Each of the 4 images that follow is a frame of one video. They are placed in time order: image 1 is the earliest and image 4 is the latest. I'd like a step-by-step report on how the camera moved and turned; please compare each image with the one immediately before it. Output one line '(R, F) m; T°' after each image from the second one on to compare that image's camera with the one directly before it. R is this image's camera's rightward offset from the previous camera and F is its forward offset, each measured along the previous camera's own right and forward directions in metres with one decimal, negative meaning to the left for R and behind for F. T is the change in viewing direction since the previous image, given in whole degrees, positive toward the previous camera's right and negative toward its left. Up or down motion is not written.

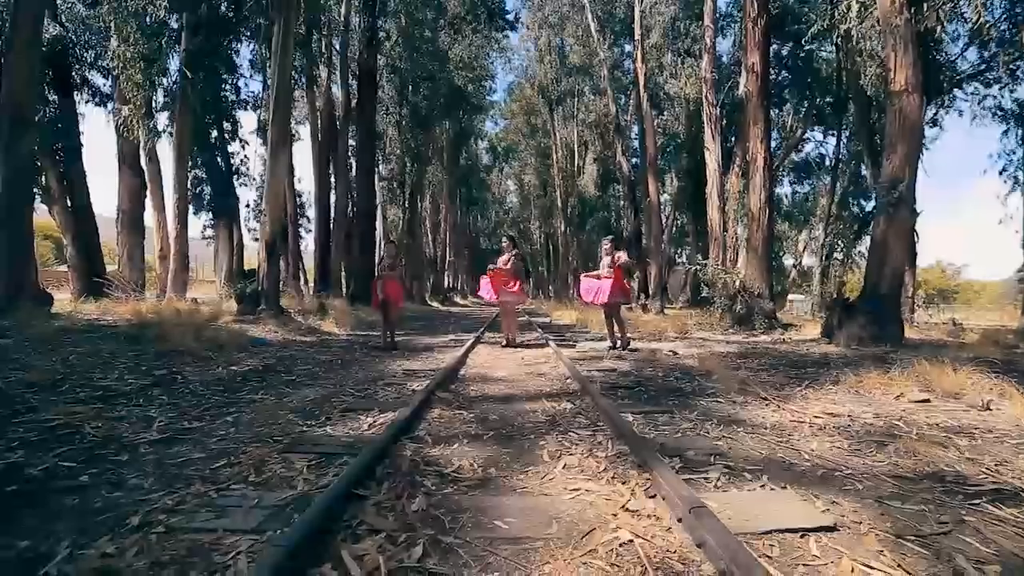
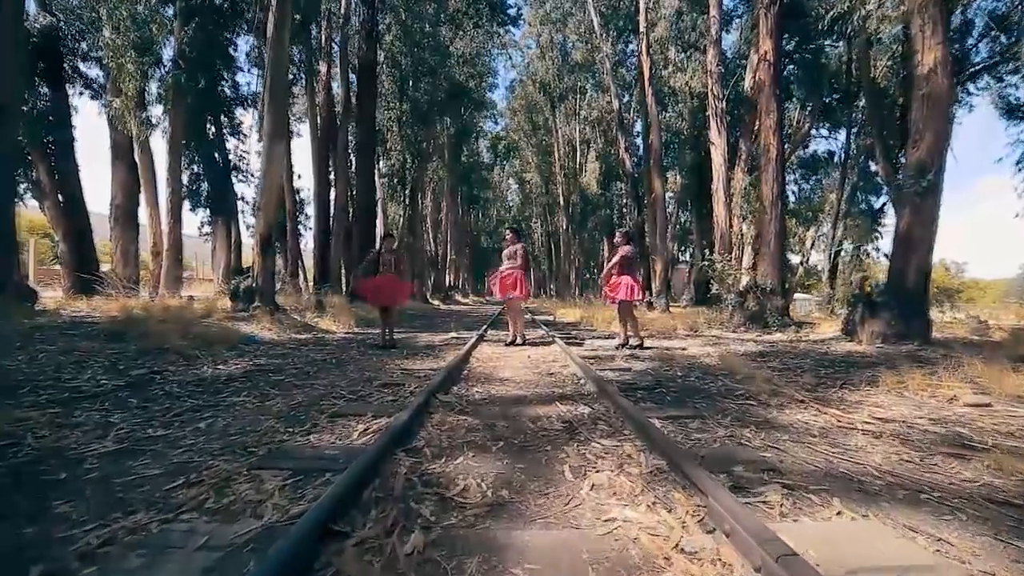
(-0.1, +0.7) m; 0°
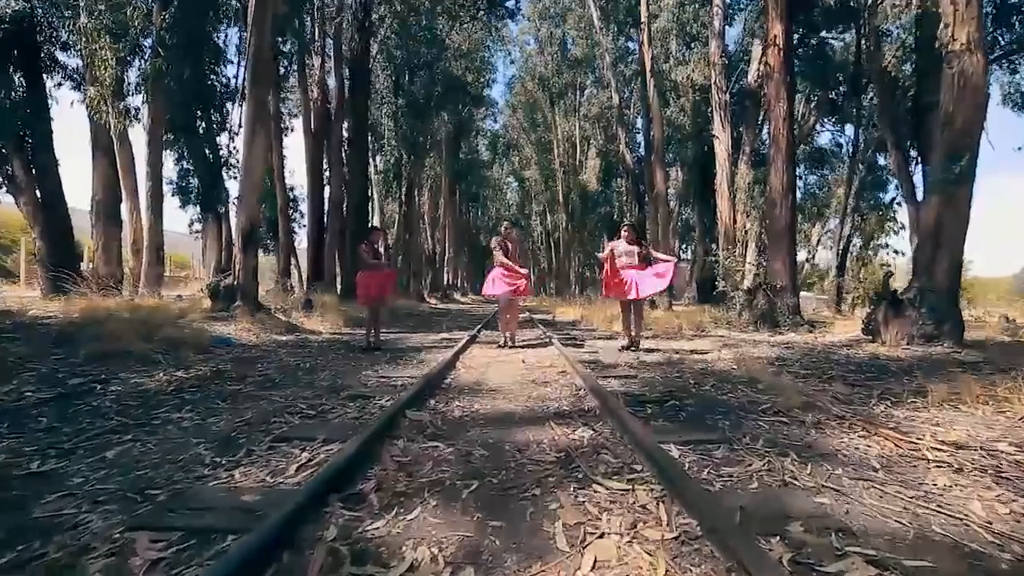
(+0.2, +1.1) m; 0°
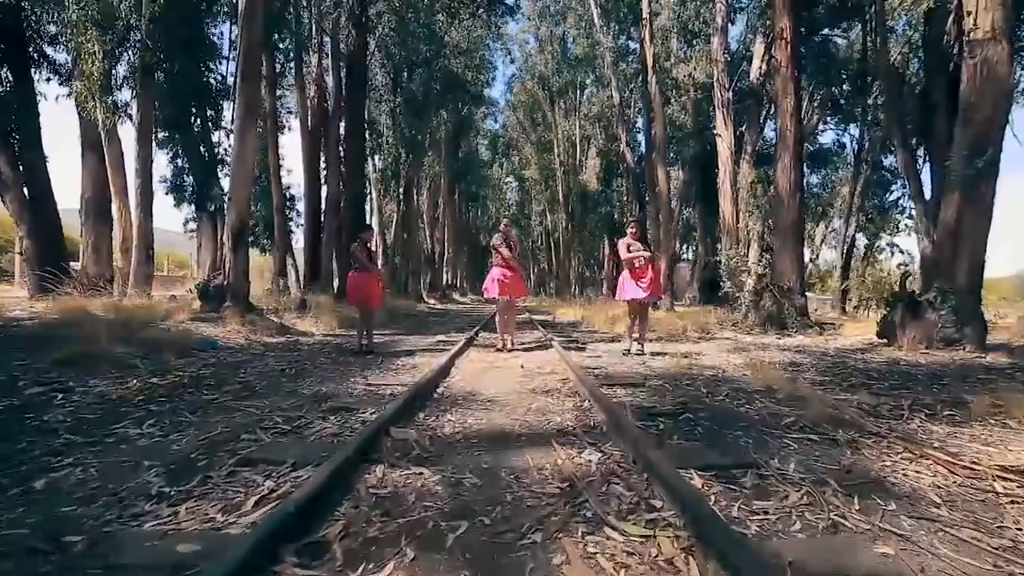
(0.0, +0.6) m; 0°
